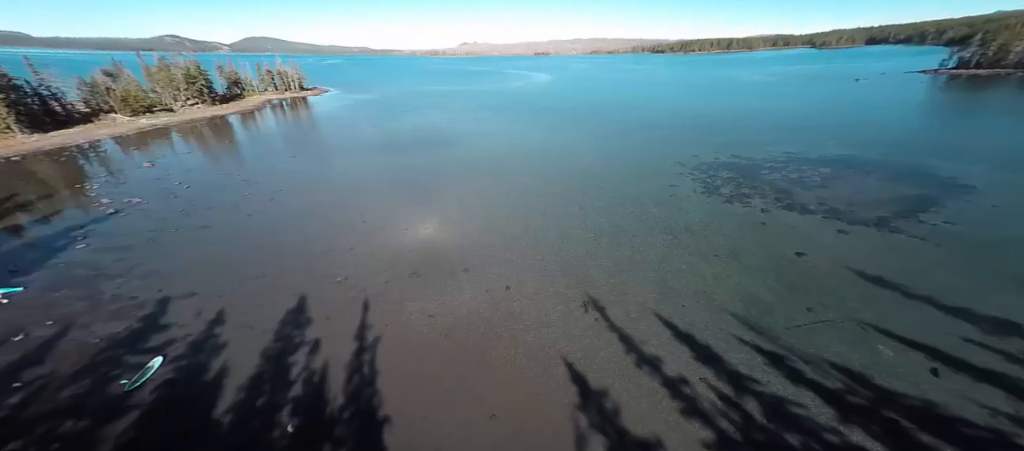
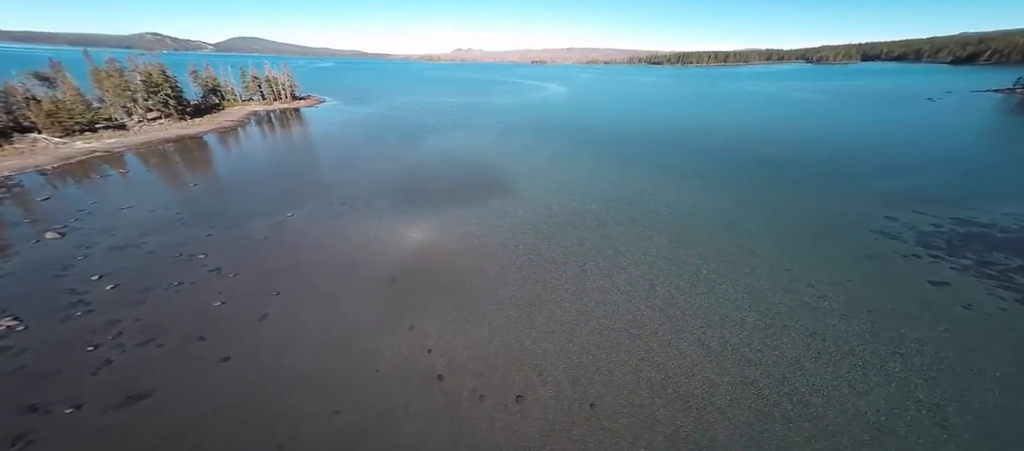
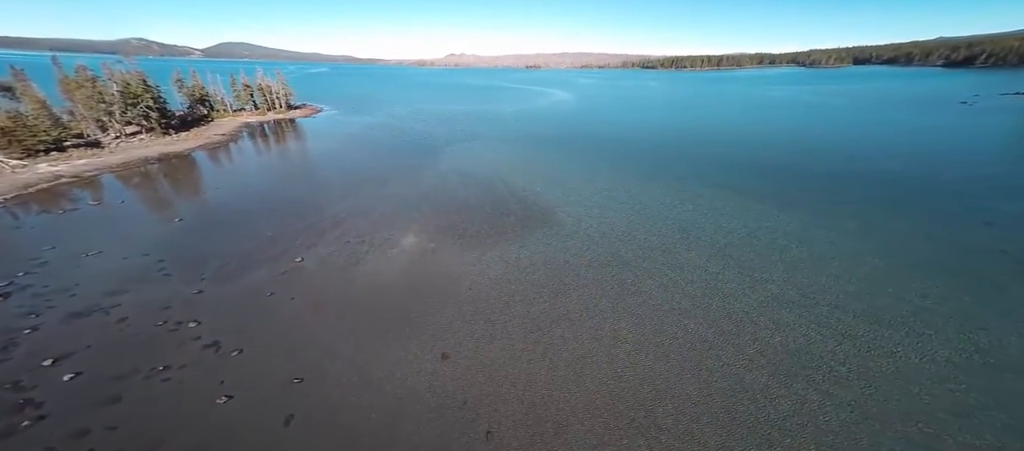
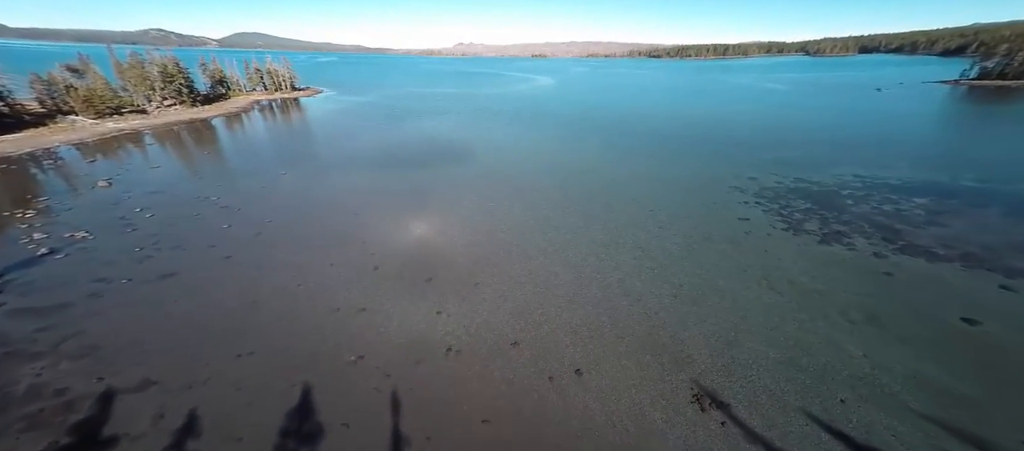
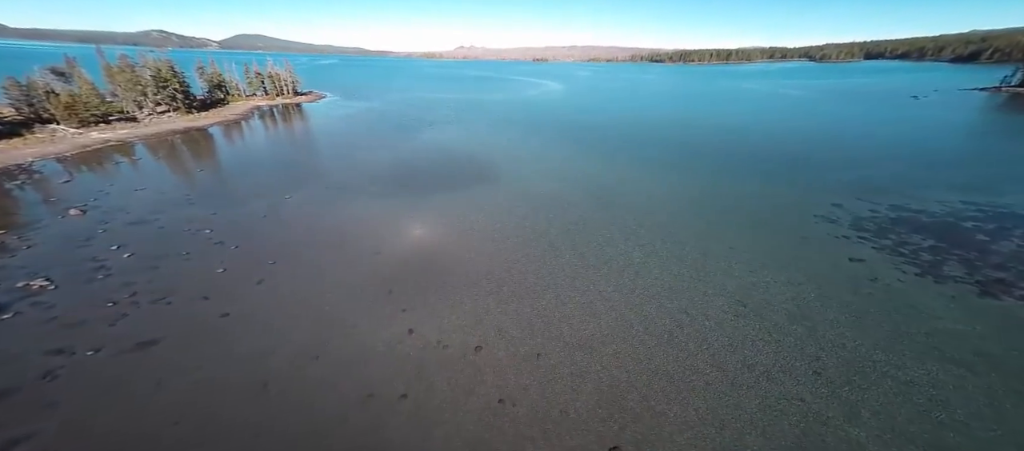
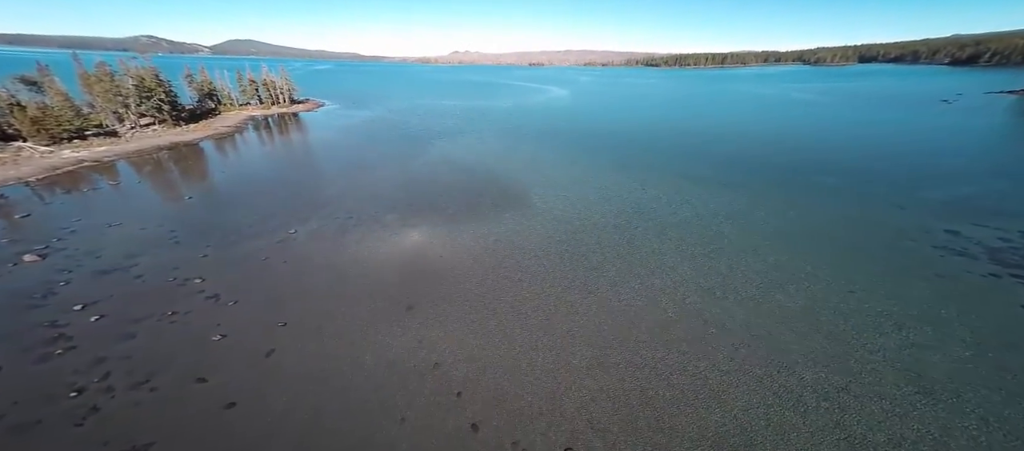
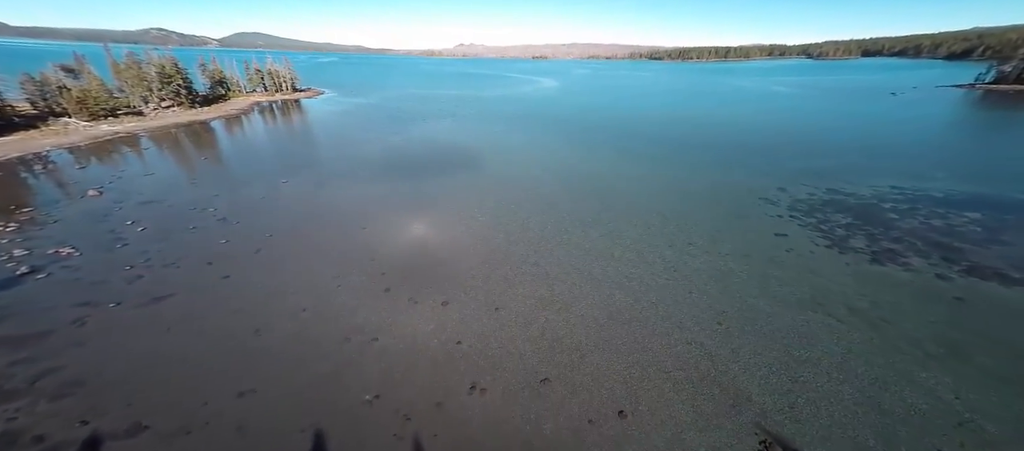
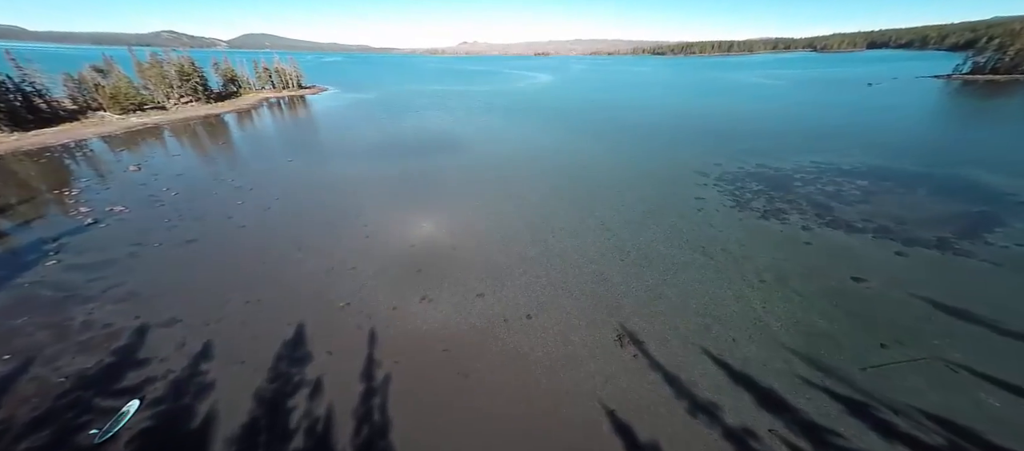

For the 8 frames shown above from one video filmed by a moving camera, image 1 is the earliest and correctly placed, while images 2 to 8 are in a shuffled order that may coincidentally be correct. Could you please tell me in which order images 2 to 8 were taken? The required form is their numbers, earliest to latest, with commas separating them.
8, 4, 7, 5, 2, 6, 3
